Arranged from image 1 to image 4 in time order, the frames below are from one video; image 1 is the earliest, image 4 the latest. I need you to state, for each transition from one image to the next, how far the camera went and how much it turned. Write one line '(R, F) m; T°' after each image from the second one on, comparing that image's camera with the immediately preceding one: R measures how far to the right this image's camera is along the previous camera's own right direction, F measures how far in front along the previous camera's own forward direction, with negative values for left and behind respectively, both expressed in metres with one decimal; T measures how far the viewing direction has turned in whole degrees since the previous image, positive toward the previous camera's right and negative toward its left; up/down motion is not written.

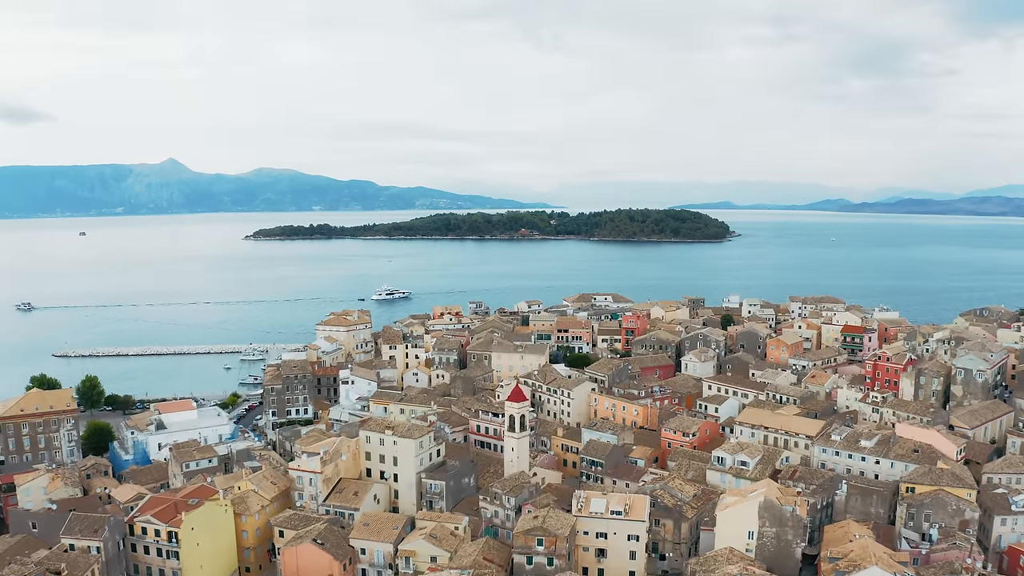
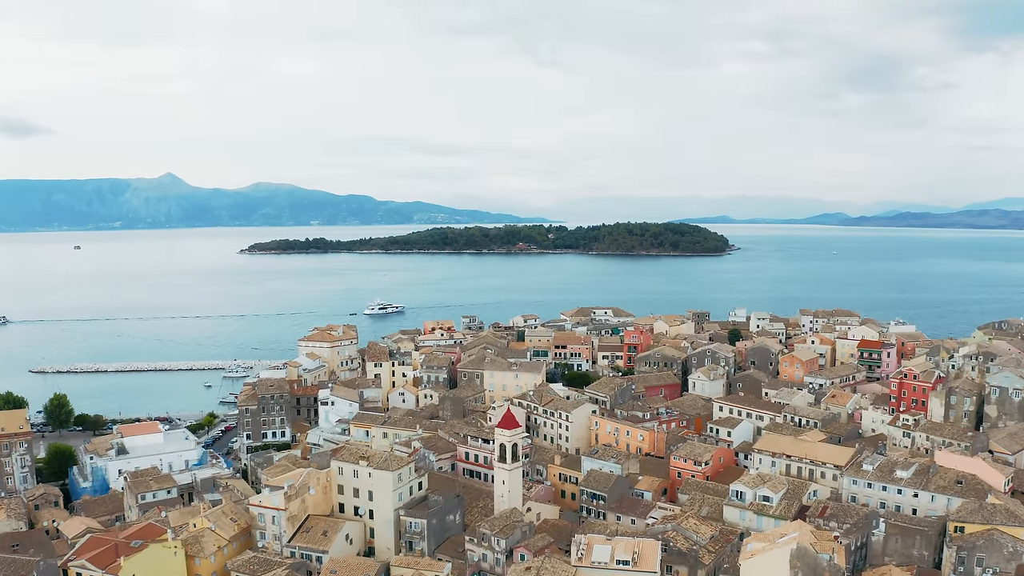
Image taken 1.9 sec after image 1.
(+0.2, +2.7) m; 0°
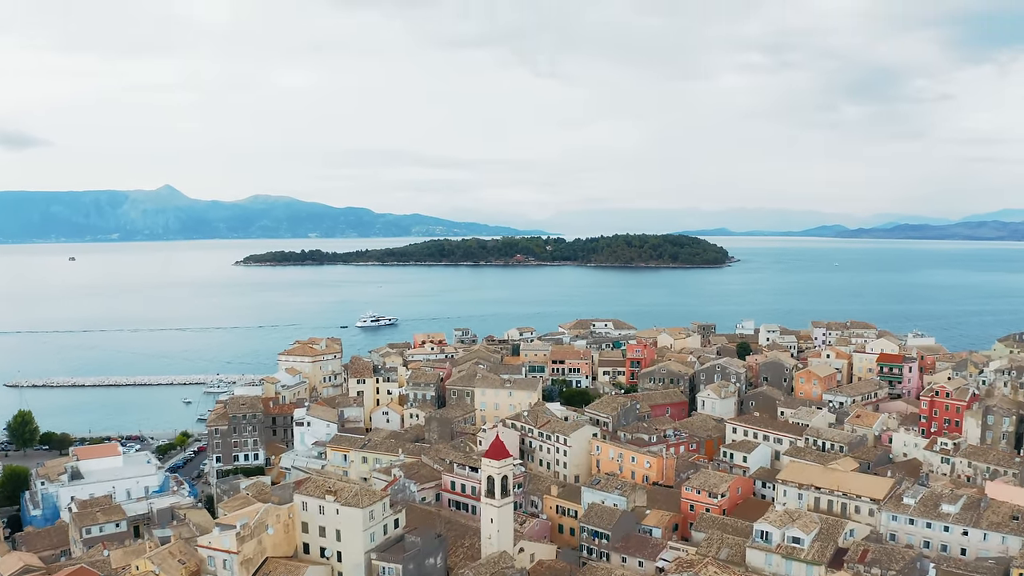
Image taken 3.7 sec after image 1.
(+0.2, +2.7) m; 0°
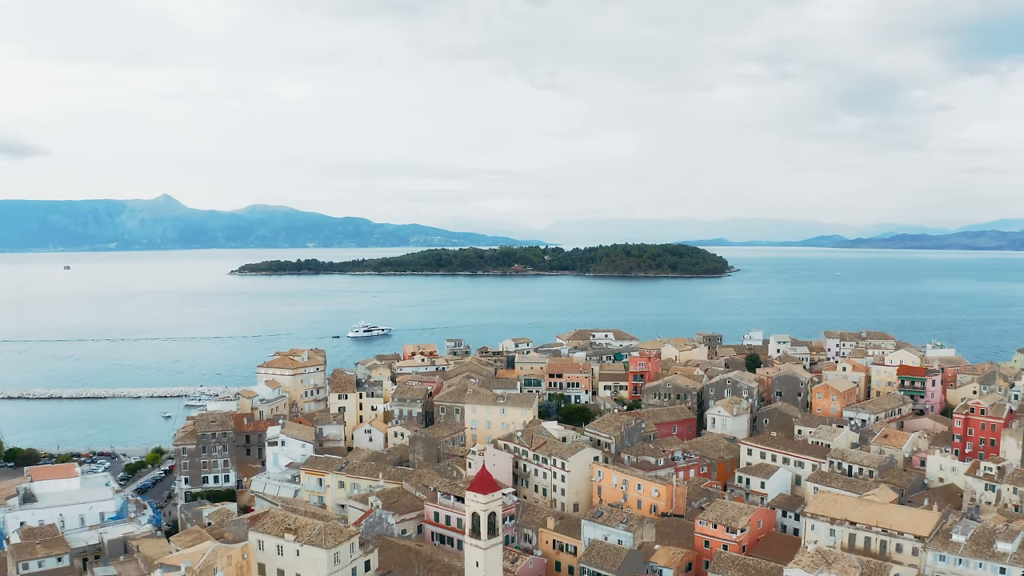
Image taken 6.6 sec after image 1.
(+0.2, +2.5) m; 0°
